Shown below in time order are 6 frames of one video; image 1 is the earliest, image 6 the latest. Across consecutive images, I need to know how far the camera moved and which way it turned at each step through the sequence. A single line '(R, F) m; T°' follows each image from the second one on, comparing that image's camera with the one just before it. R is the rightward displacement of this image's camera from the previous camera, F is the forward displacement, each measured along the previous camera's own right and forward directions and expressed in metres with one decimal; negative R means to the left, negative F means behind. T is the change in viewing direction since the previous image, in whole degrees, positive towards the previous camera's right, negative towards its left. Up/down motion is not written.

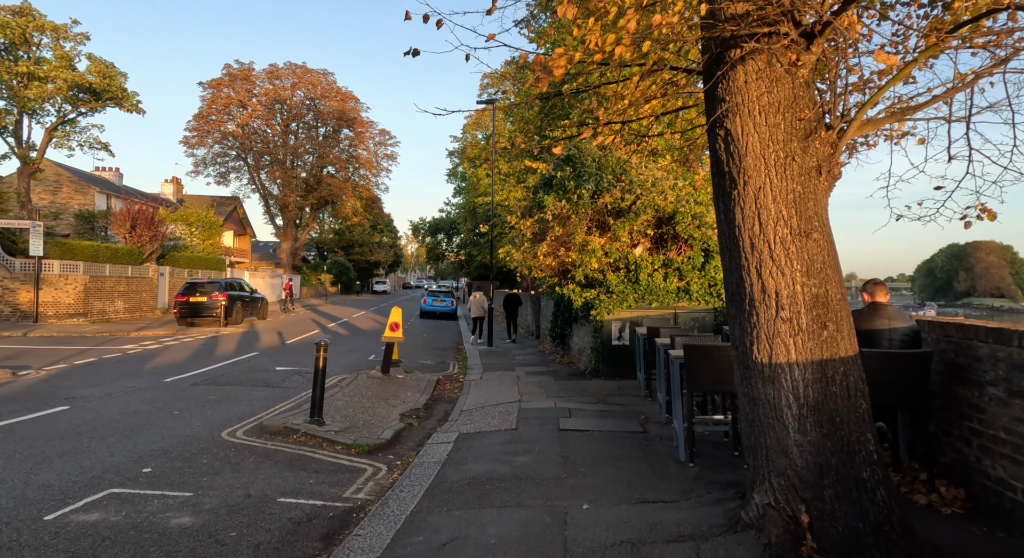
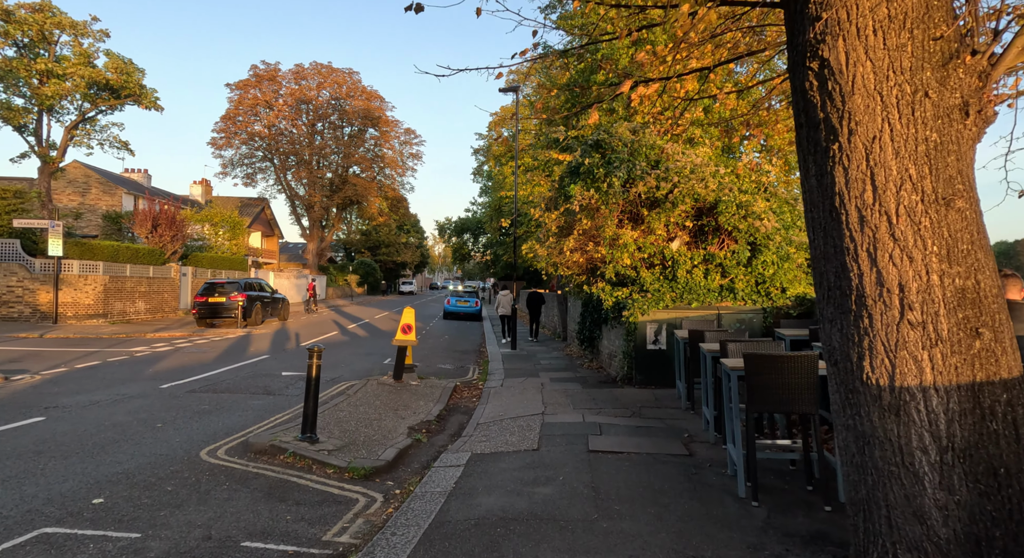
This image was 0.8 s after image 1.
(+0.1, +0.9) m; -3°
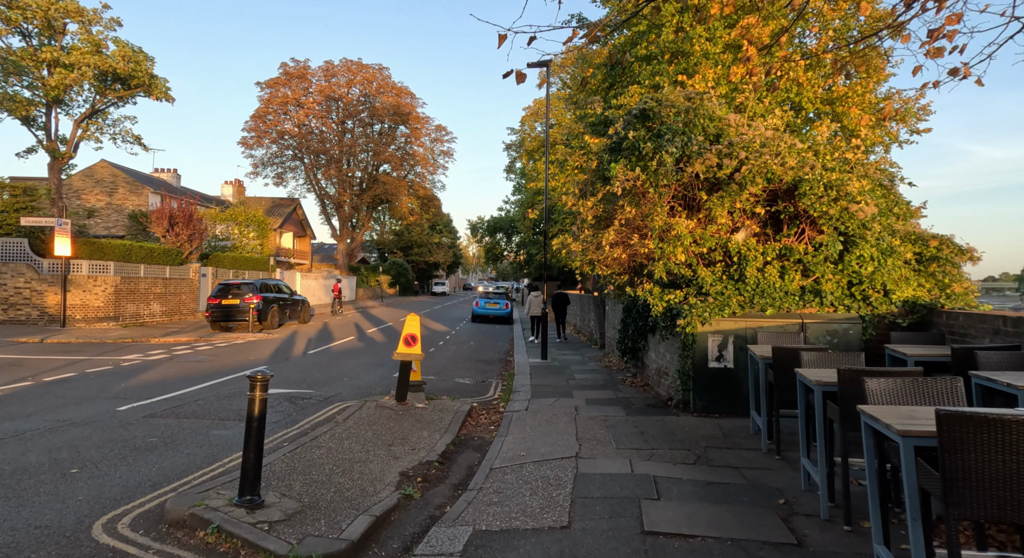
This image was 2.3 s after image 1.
(+0.1, +1.7) m; -3°
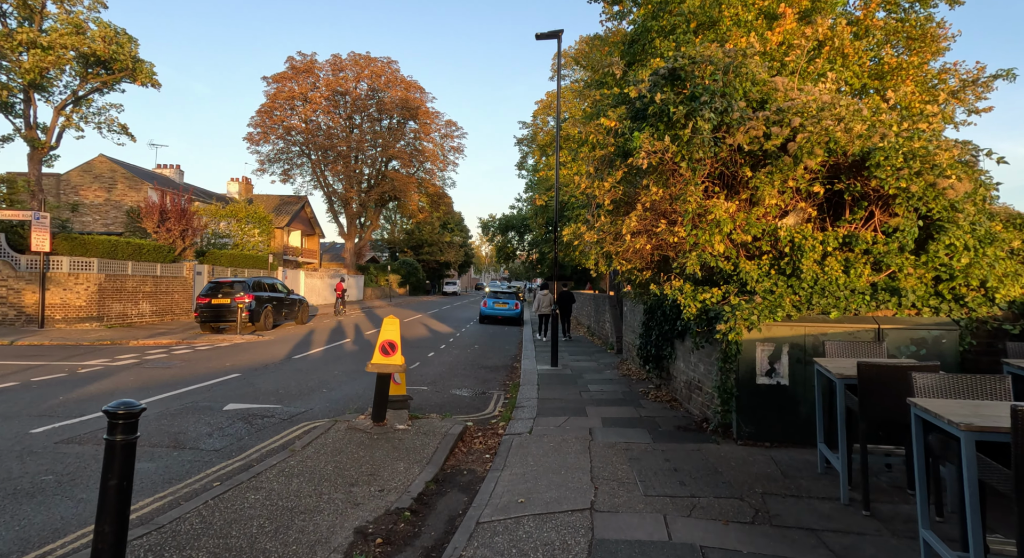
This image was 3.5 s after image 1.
(+0.1, +1.4) m; -1°
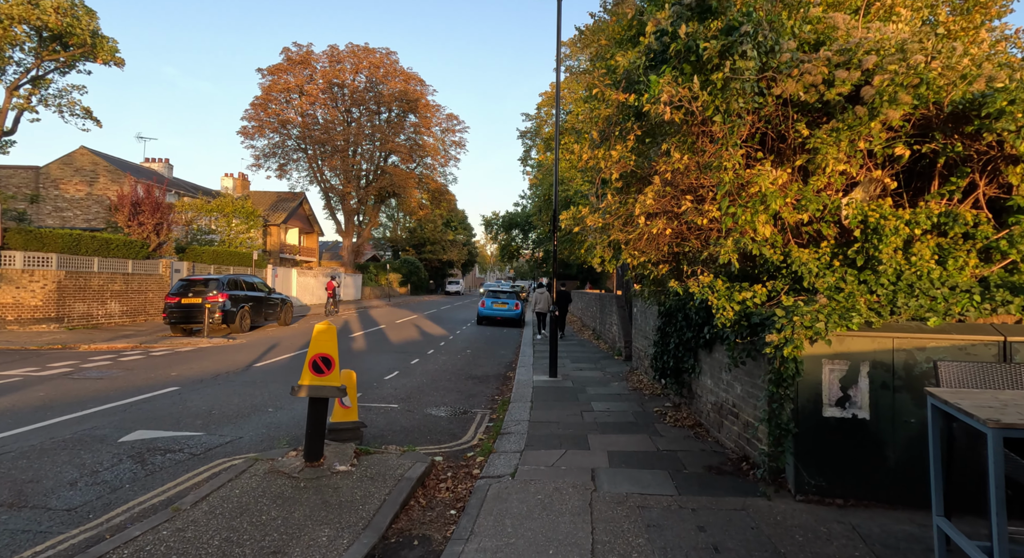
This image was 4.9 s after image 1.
(+0.2, +1.6) m; -1°
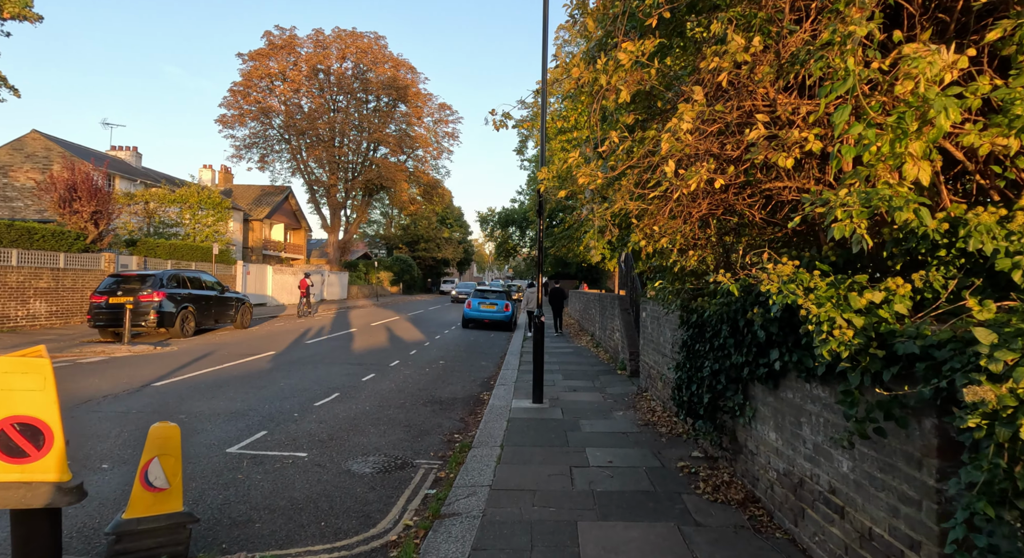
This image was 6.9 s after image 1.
(+0.4, +2.4) m; 0°
